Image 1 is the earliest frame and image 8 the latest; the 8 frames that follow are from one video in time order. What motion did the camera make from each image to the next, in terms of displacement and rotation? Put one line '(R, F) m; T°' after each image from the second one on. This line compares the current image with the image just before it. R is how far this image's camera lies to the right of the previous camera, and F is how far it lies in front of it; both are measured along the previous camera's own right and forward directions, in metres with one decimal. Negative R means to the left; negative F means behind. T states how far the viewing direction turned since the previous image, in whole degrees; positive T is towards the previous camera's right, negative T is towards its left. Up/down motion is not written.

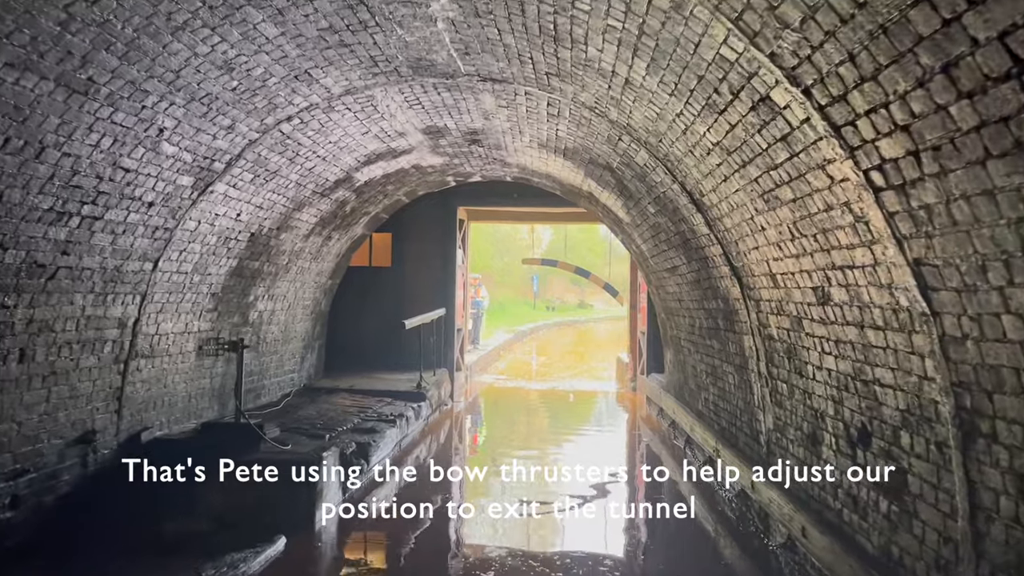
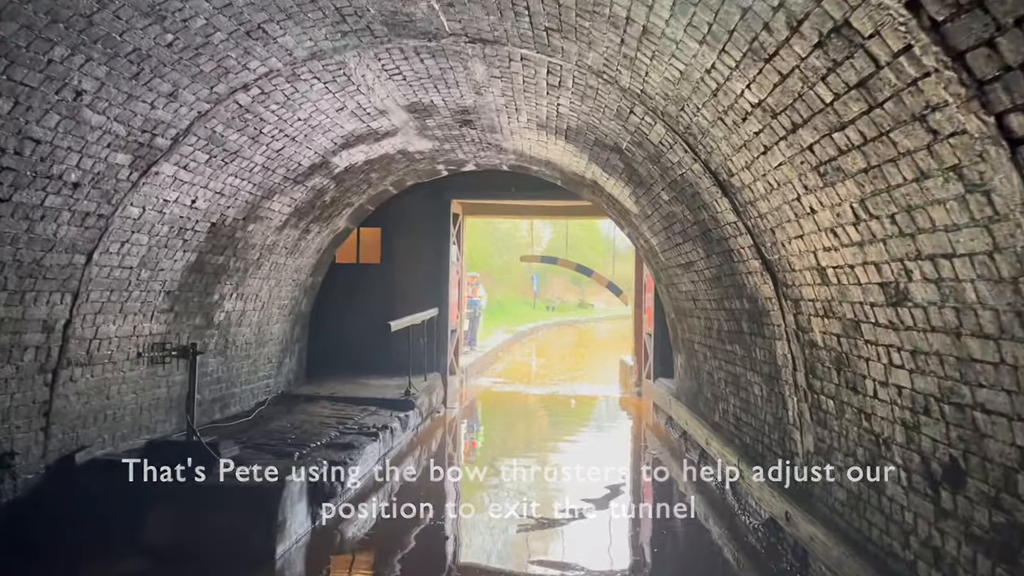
(0.0, +0.8) m; 0°
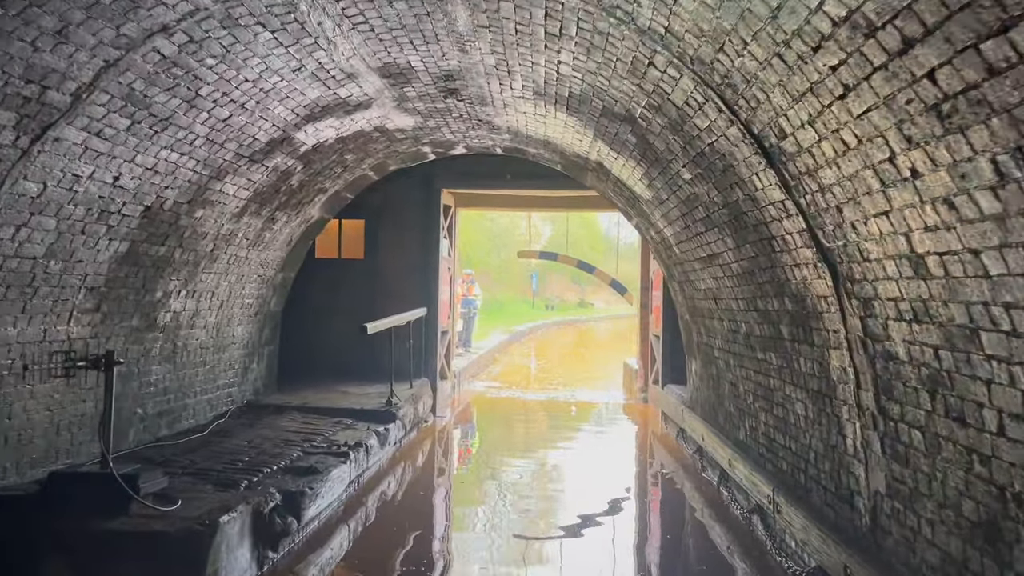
(+0.1, +1.0) m; 0°
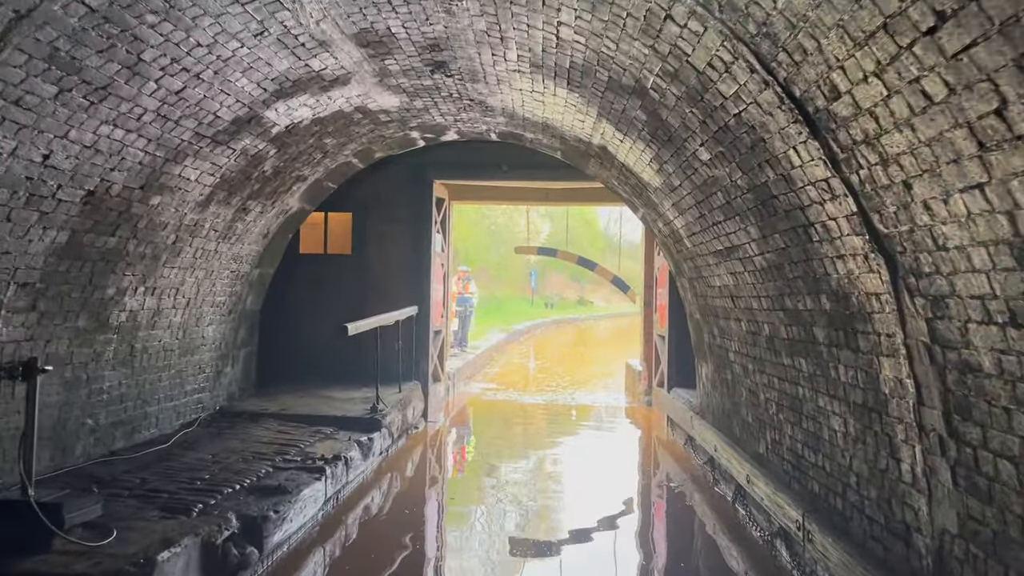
(0.0, +0.6) m; 0°
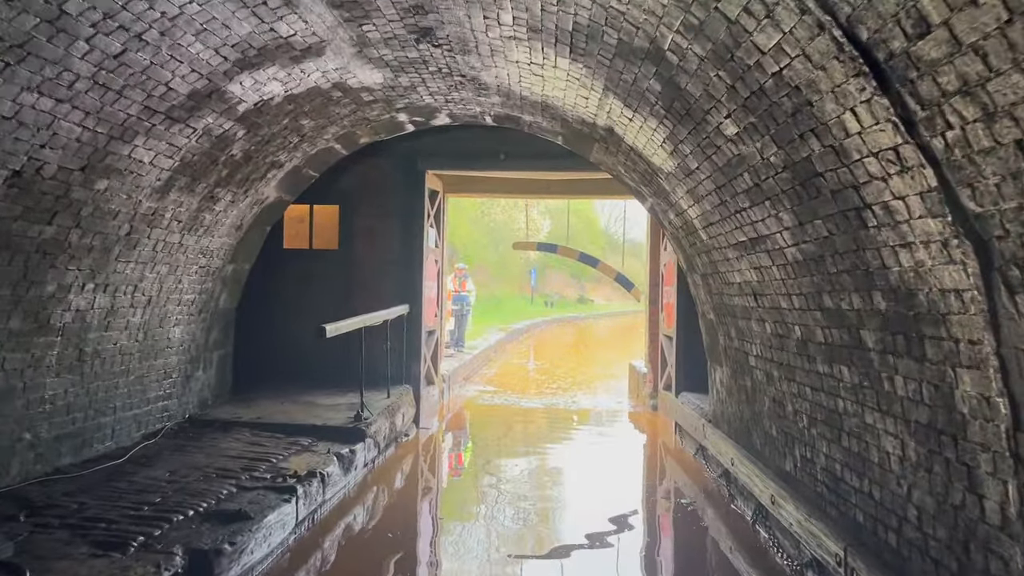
(0.0, +0.6) m; 0°
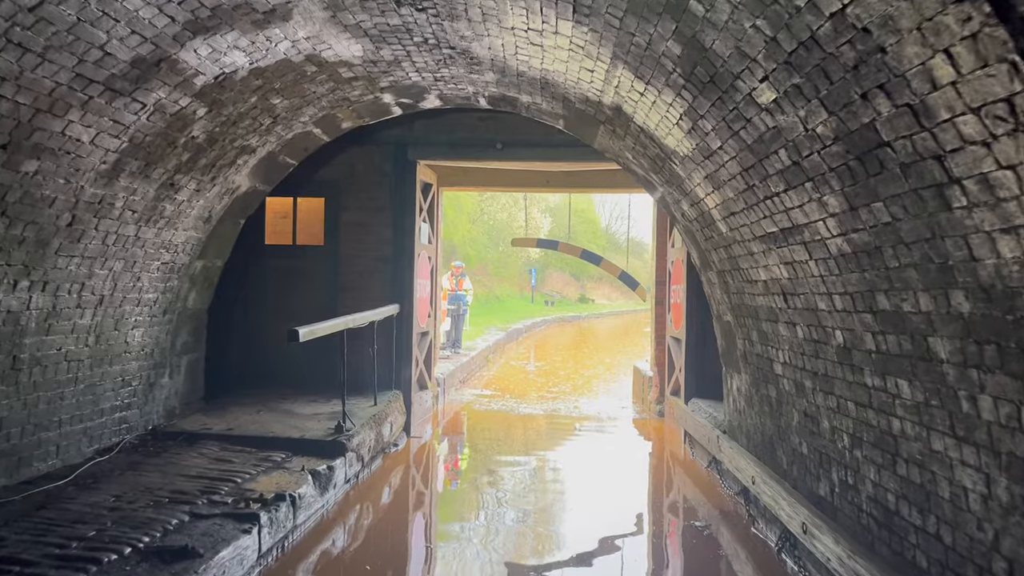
(0.0, +0.6) m; 0°
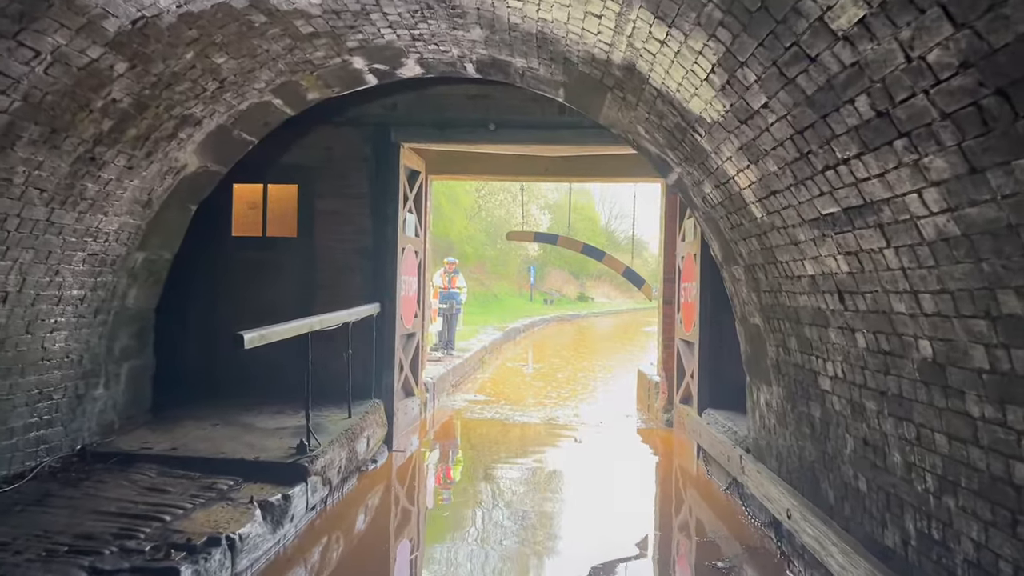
(0.0, +0.9) m; 0°
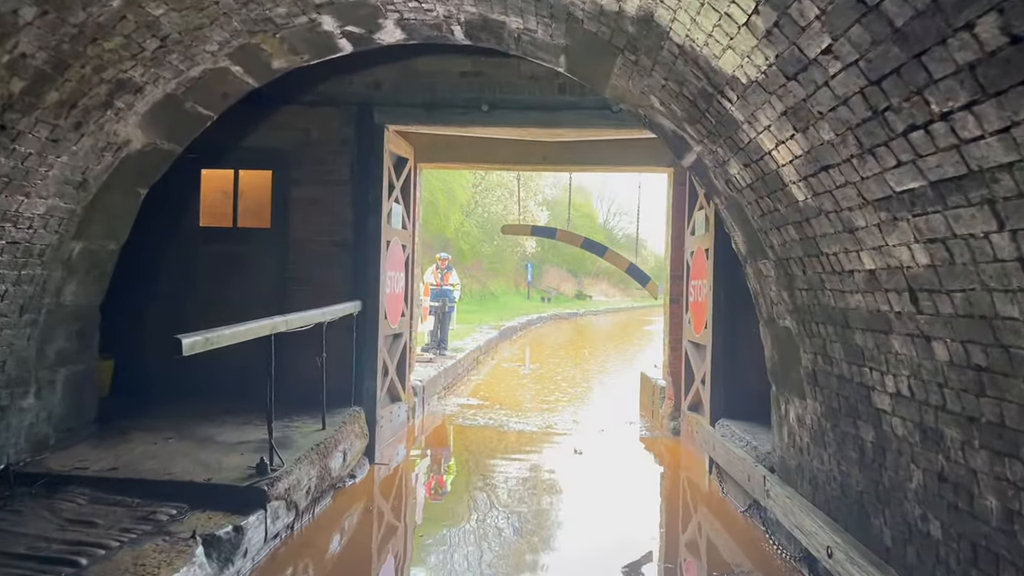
(0.0, +0.7) m; 0°
